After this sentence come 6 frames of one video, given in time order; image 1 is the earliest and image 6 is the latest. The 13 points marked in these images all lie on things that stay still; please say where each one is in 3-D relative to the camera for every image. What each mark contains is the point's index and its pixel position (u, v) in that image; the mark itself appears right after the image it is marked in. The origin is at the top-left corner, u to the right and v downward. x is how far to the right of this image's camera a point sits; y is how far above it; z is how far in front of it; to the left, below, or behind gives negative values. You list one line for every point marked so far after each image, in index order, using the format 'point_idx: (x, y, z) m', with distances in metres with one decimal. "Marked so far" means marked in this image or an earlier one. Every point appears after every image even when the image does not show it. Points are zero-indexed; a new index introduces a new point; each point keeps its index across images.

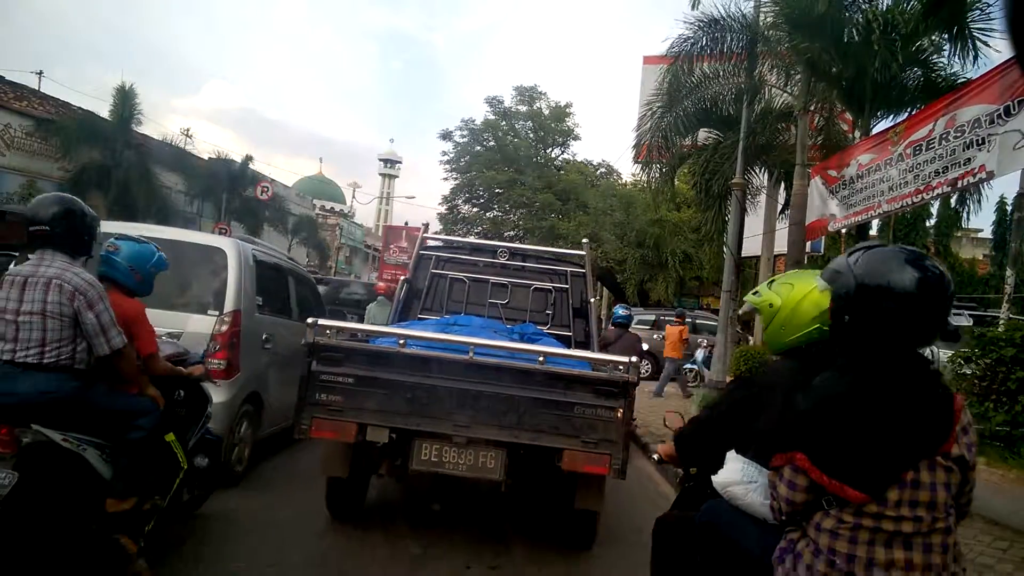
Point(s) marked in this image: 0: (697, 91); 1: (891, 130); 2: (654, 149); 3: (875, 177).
0: (+2.9, +3.1, +11.8) m
1: (+4.0, +1.7, +8.1) m
2: (+2.2, +2.2, +12.0) m
3: (+3.9, +1.2, +8.2) m
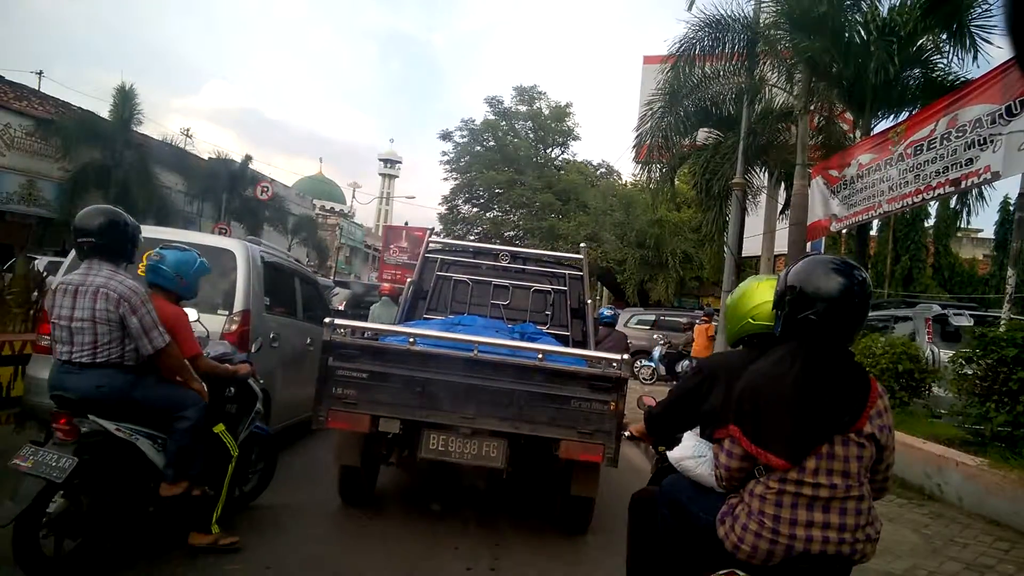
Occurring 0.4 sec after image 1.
0: (+2.9, +3.0, +11.8) m
1: (+4.0, +1.7, +8.0) m
2: (+2.2, +2.2, +12.0) m
3: (+3.9, +1.2, +8.2) m
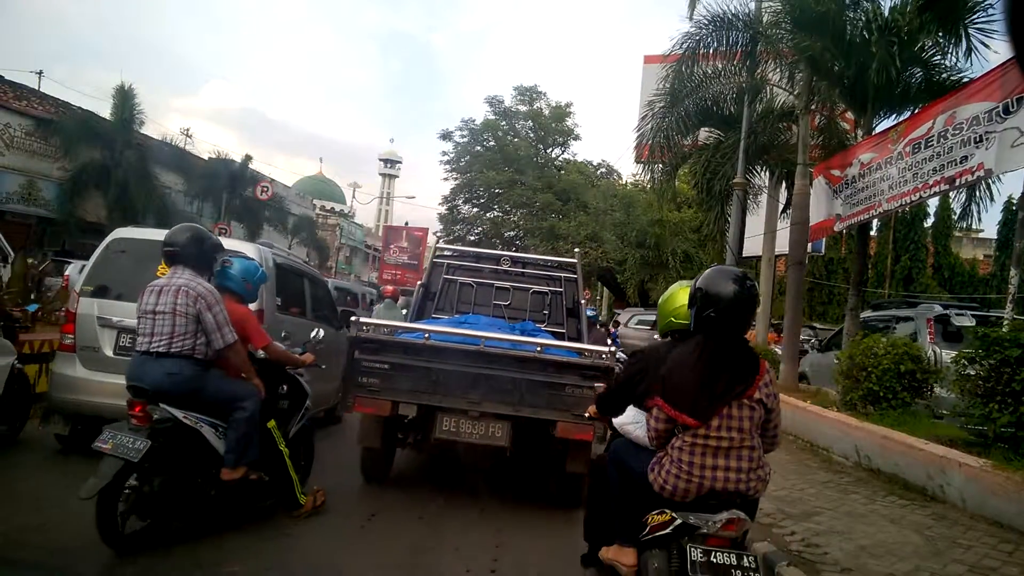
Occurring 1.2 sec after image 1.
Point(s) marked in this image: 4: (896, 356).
0: (+2.9, +3.0, +11.7) m
1: (+4.0, +1.7, +8.0) m
2: (+2.2, +2.2, +11.9) m
3: (+3.9, +1.2, +8.2) m
4: (+3.7, -0.7, +7.3) m
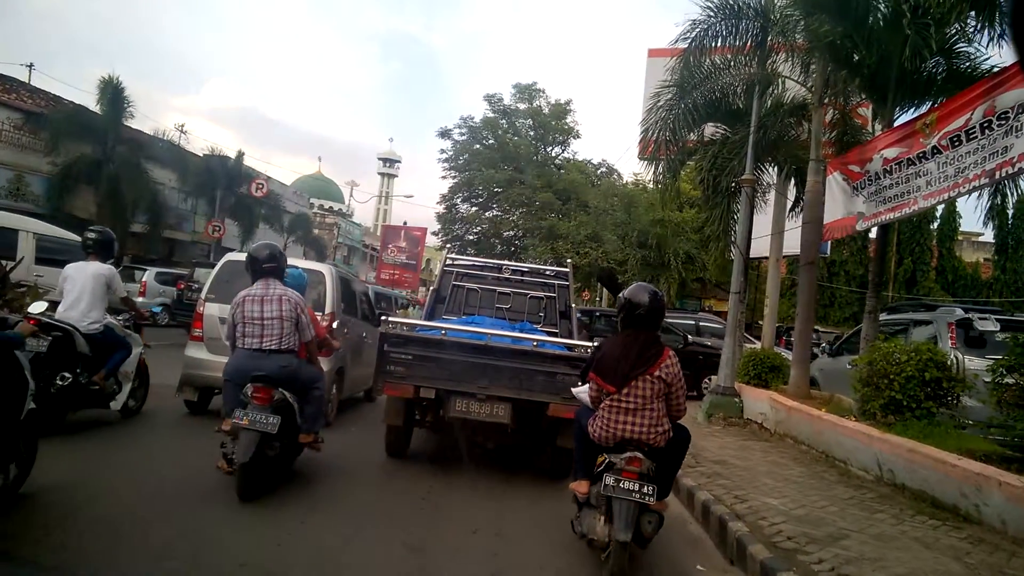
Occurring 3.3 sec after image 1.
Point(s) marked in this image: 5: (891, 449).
0: (+2.9, +3.0, +11.3) m
1: (+4.0, +1.6, +7.5) m
2: (+2.2, +2.2, +11.5) m
3: (+3.9, +1.2, +7.7) m
4: (+3.7, -0.7, +6.8) m
5: (+3.2, -1.4, +6.4) m
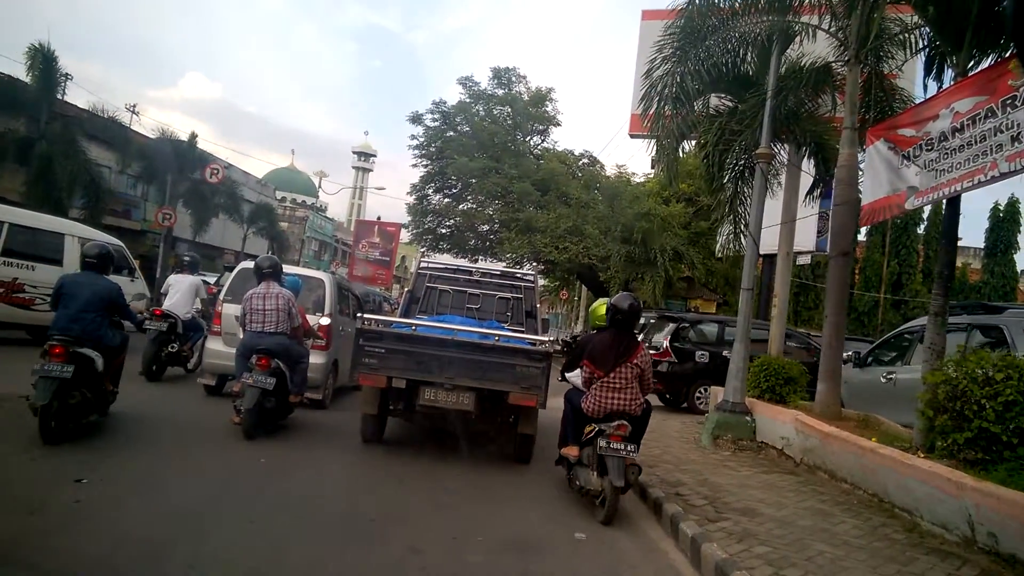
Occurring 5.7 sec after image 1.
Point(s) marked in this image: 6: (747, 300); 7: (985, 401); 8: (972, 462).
0: (+2.5, +3.1, +9.4) m
1: (+3.7, +1.7, +5.8) m
2: (+1.8, +2.2, +9.6) m
3: (+3.6, +1.2, +5.9) m
4: (+3.4, -0.6, +5.1) m
5: (+2.9, -1.3, +4.6) m
6: (+2.9, -0.1, +9.4) m
7: (+3.2, -0.8, +5.2) m
8: (+3.2, -1.2, +5.3) m
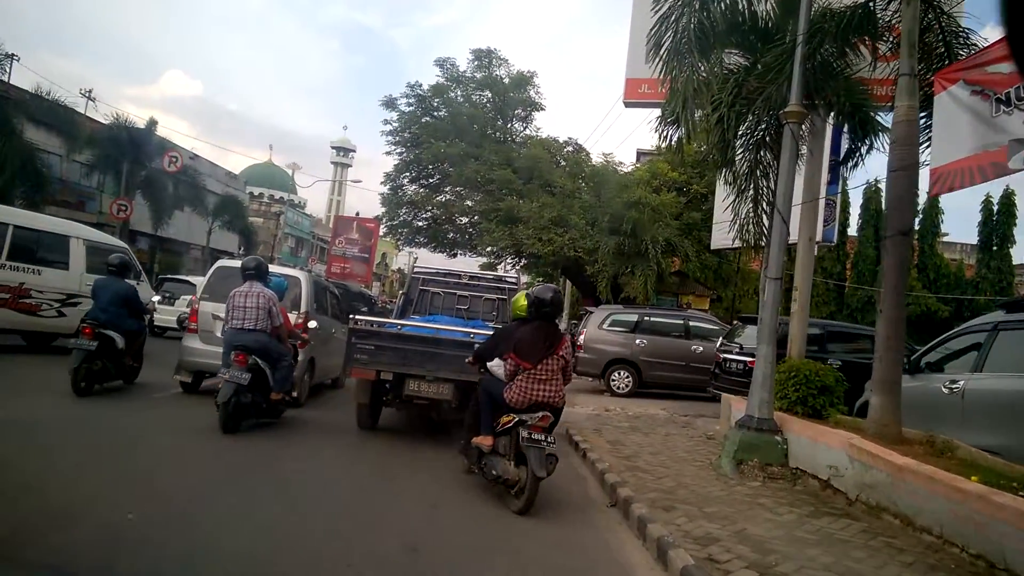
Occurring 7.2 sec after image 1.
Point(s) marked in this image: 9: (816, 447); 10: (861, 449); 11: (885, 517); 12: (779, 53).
0: (+2.2, +3.2, +7.8) m
1: (+3.5, +1.8, +4.1) m
2: (+1.6, +2.3, +7.9) m
3: (+3.4, +1.3, +4.3) m
4: (+3.2, -0.5, +3.4) m
5: (+2.8, -1.2, +3.0) m
6: (+2.7, 0.0, +7.7) m
7: (+3.0, -0.7, +3.5) m
8: (+3.0, -1.1, +3.6) m
9: (+2.6, -1.3, +6.5) m
10: (+2.6, -1.2, +5.7) m
11: (+2.6, -1.6, +5.3) m
12: (+2.9, +2.4, +8.0) m
